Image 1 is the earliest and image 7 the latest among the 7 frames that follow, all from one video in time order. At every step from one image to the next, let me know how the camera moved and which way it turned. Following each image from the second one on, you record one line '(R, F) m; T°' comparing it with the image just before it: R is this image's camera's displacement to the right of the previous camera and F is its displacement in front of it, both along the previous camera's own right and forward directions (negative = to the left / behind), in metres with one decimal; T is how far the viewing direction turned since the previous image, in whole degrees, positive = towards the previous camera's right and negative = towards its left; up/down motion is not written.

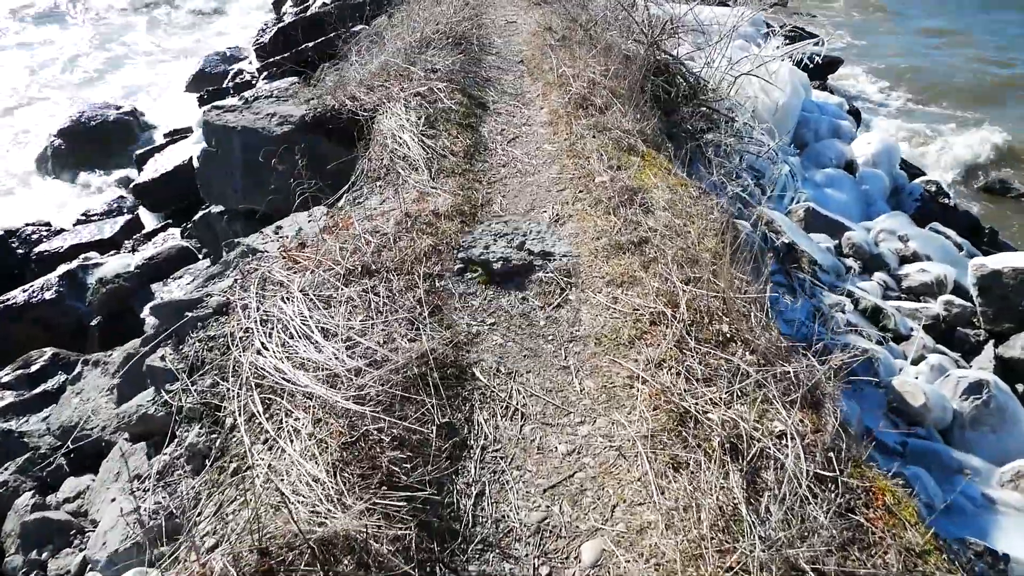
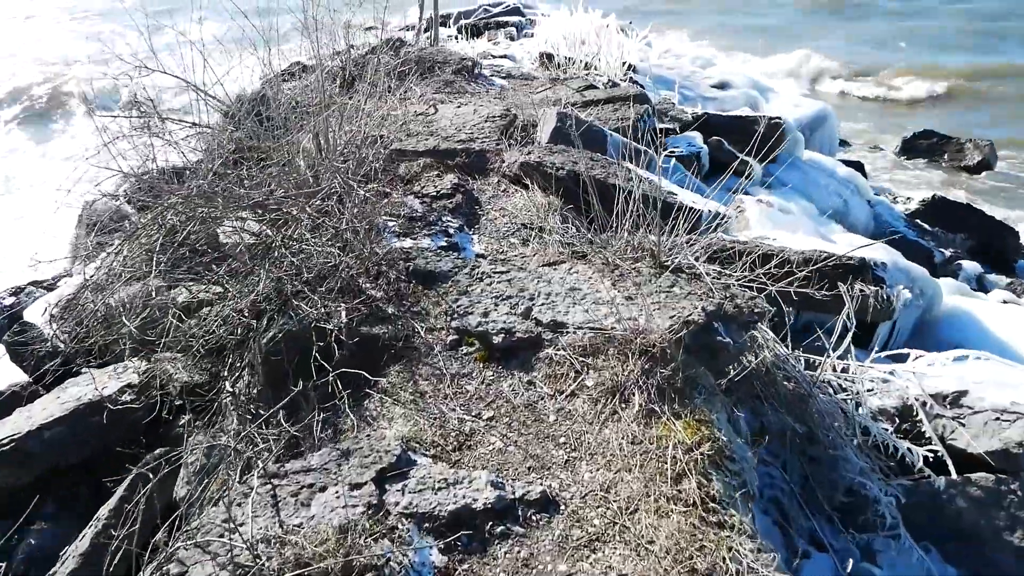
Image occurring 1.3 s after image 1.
(+0.1, +0.7) m; -2°
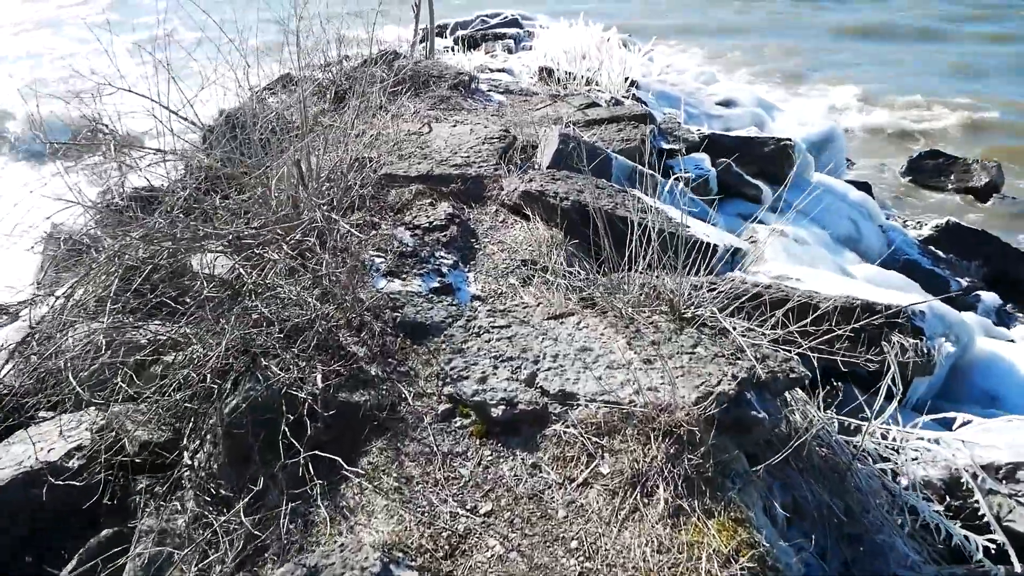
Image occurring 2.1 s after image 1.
(0.0, +0.4) m; 0°
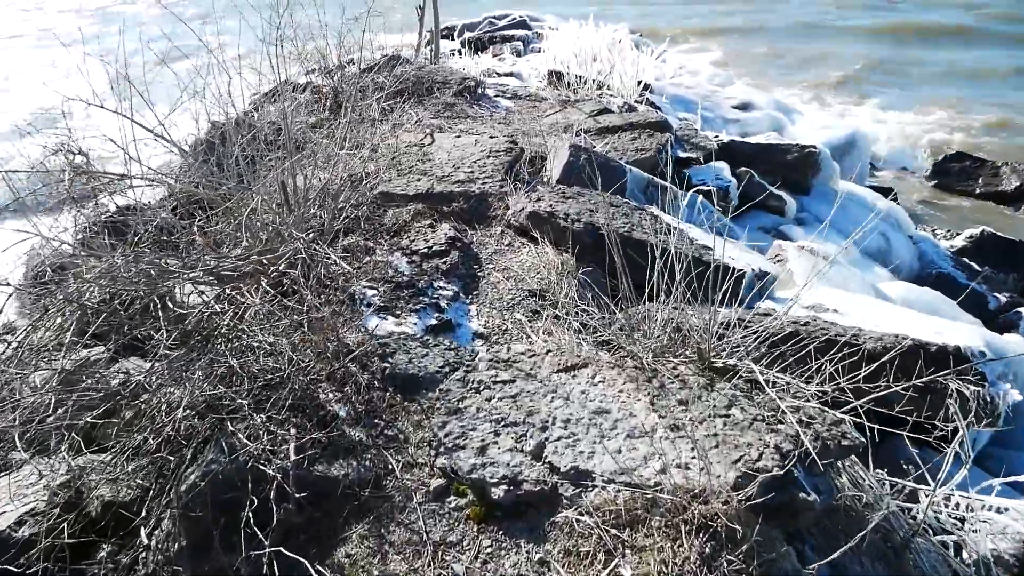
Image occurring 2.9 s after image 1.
(0.0, +0.4) m; -1°
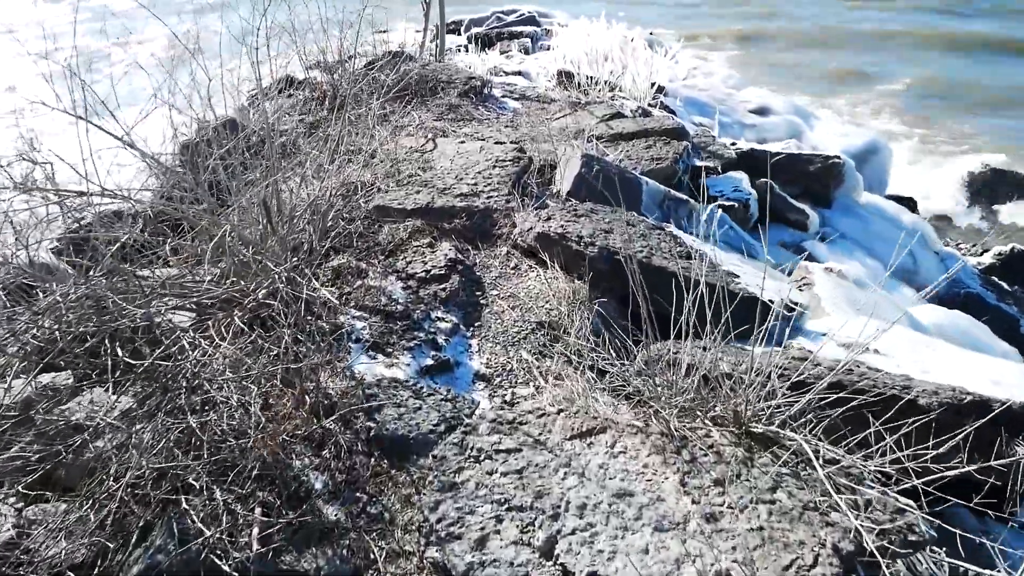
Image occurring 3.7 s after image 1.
(0.0, +0.4) m; 0°
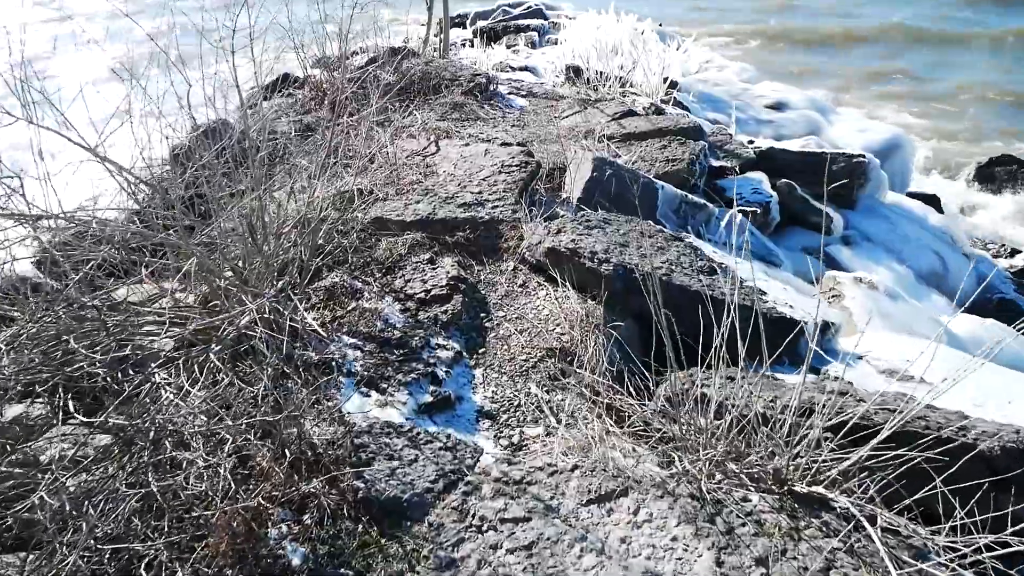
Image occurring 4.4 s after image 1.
(0.0, +0.3) m; -1°
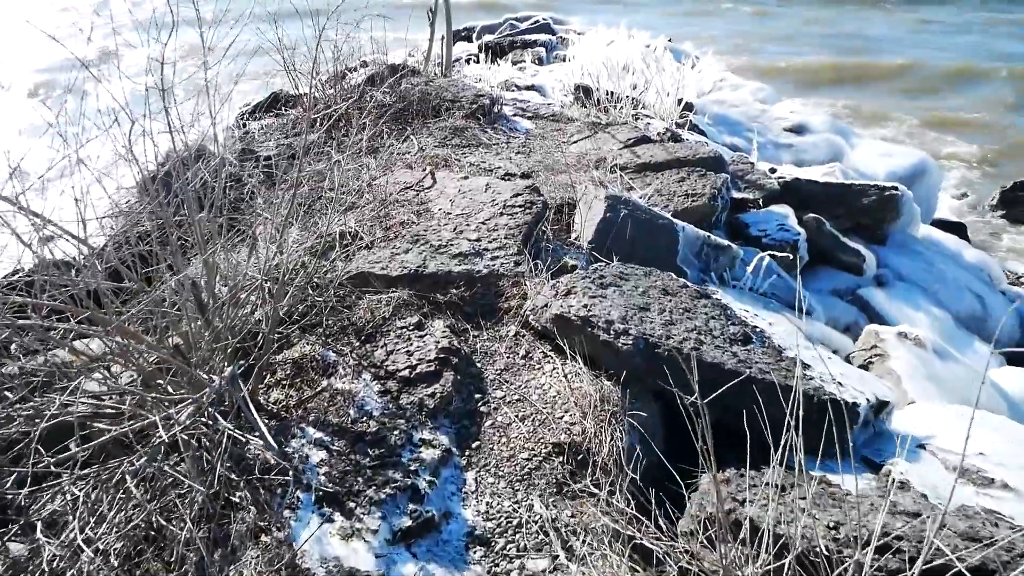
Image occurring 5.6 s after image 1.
(0.0, +0.5) m; 0°
